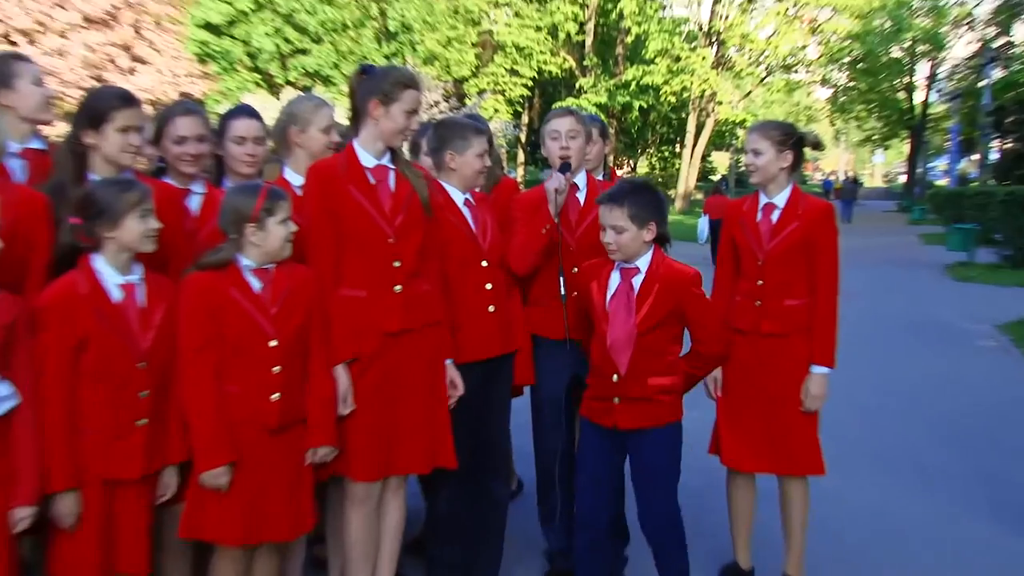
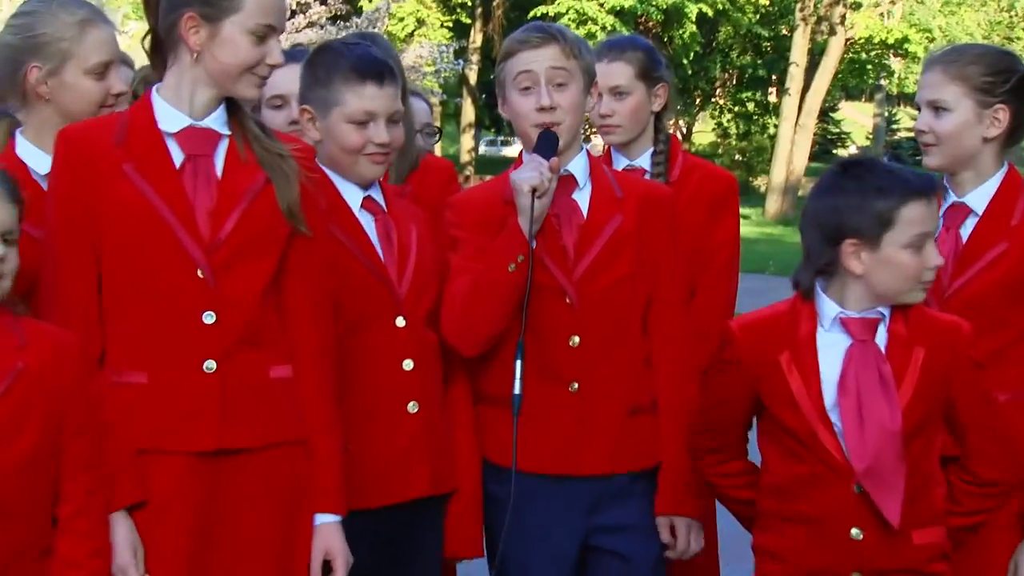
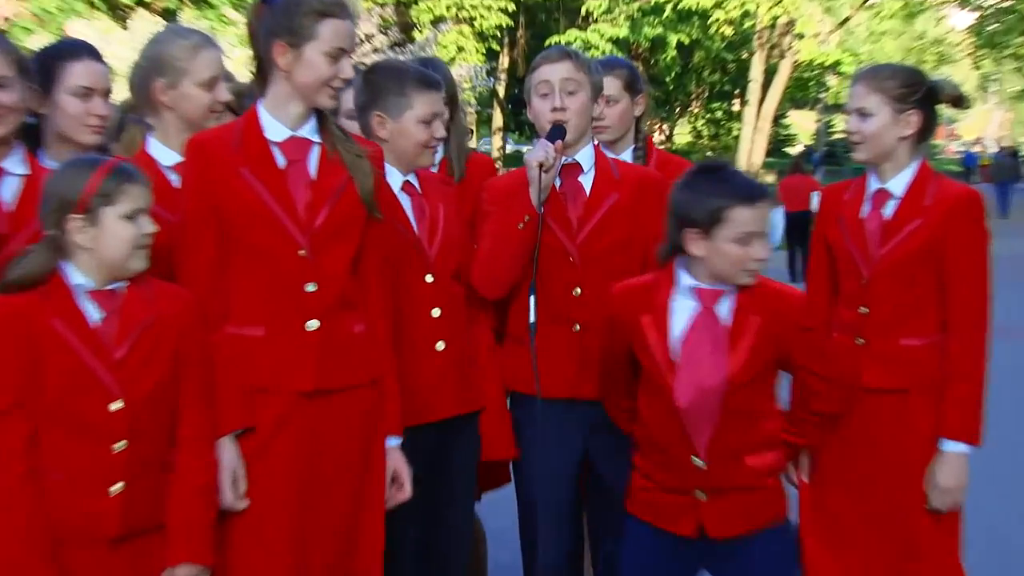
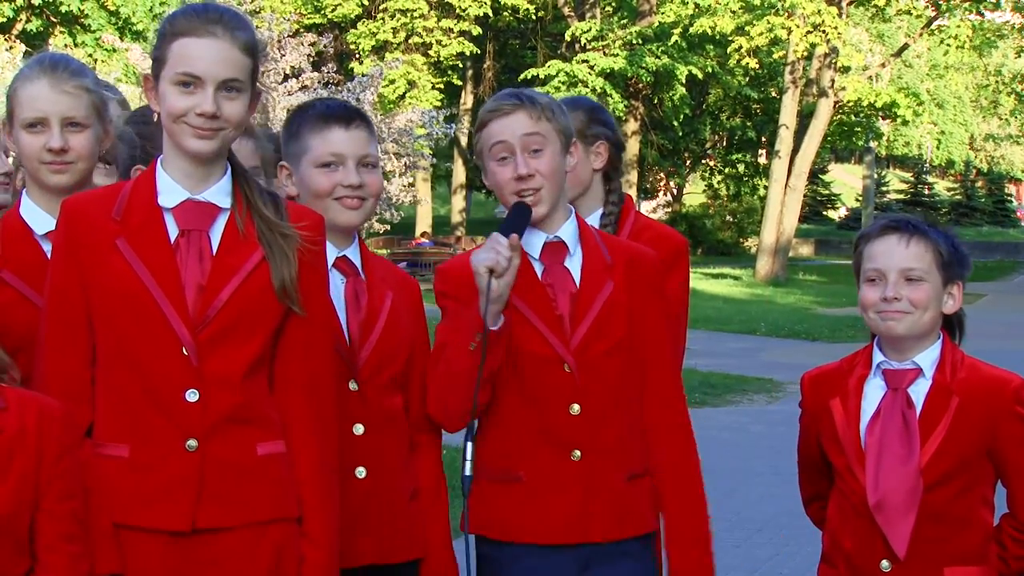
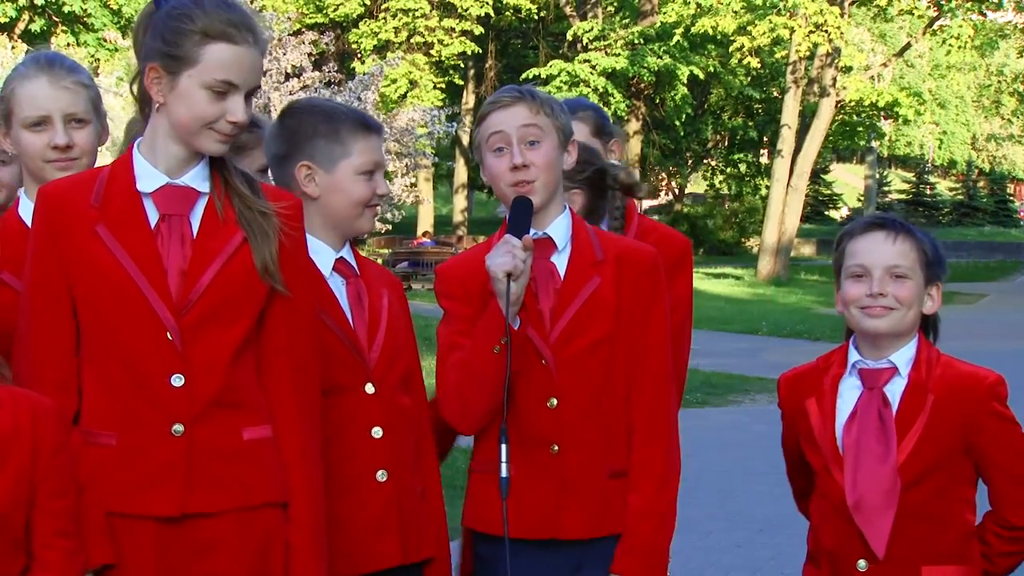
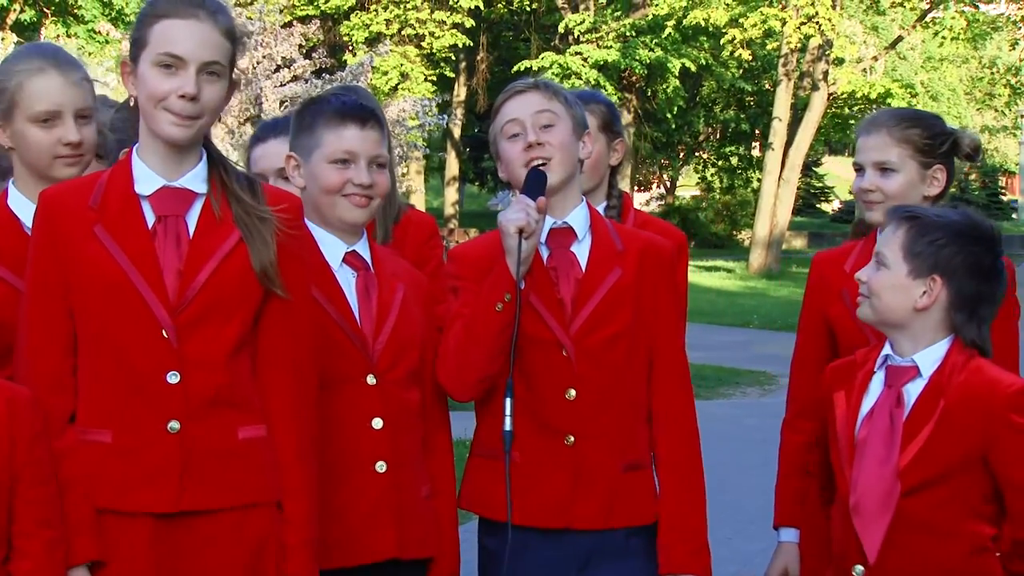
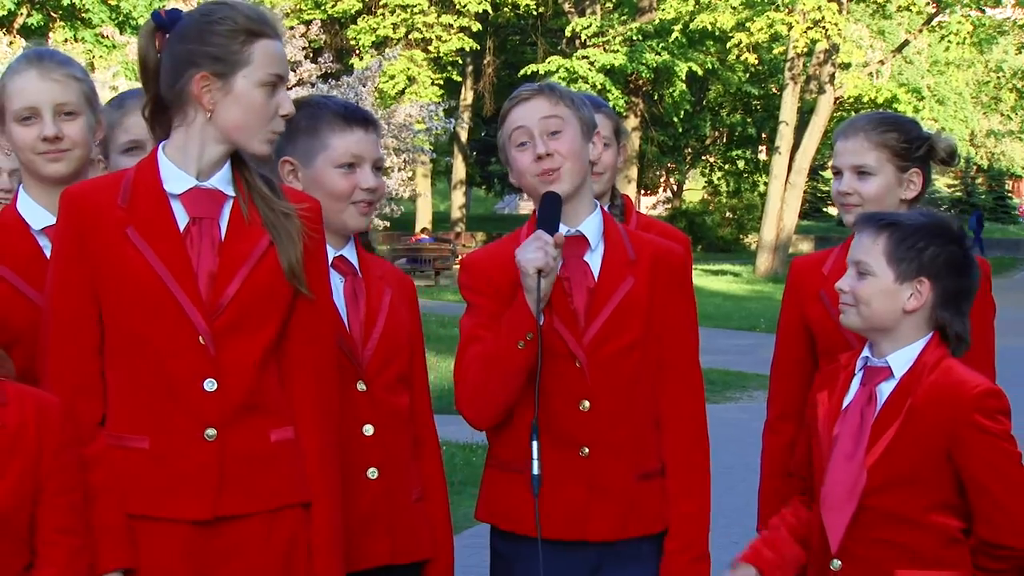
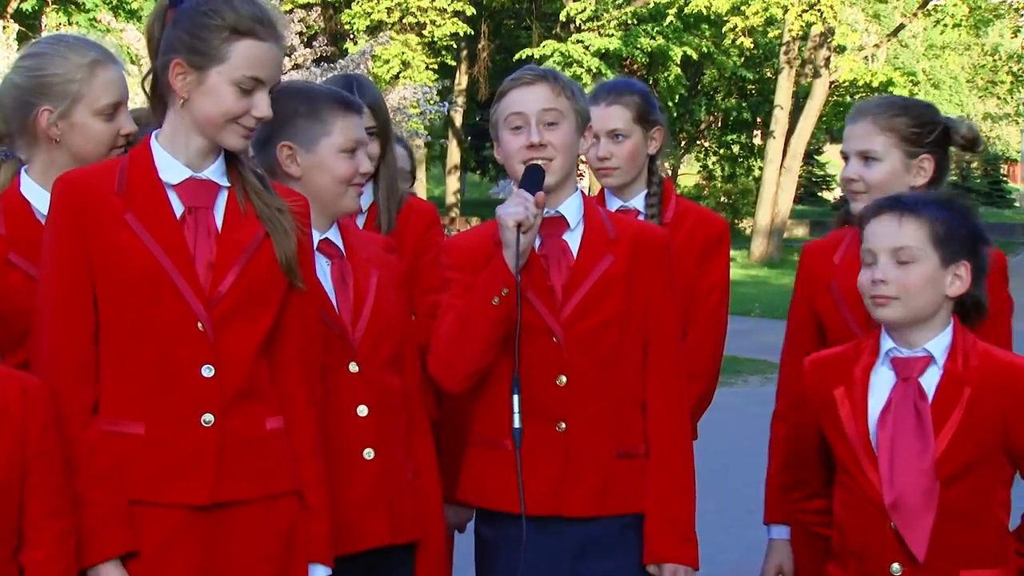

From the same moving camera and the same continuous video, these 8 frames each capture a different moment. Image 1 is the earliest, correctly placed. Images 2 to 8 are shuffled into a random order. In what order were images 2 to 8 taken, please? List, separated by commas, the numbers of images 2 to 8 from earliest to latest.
3, 2, 8, 6, 7, 5, 4
